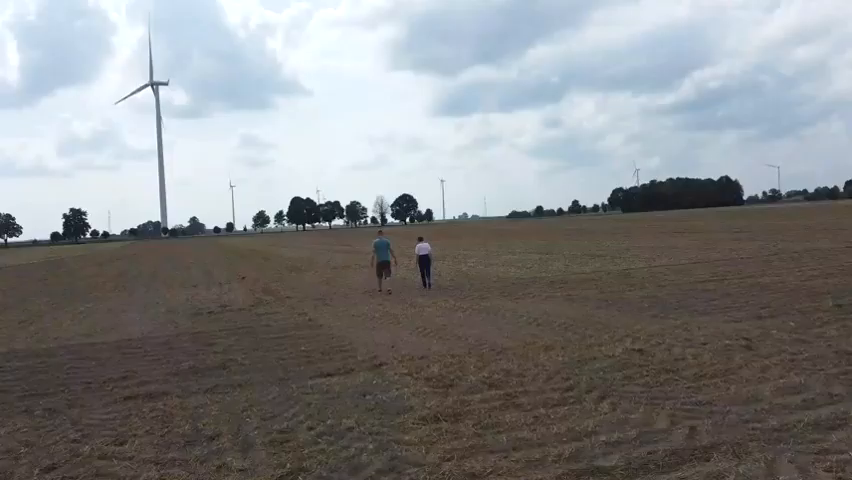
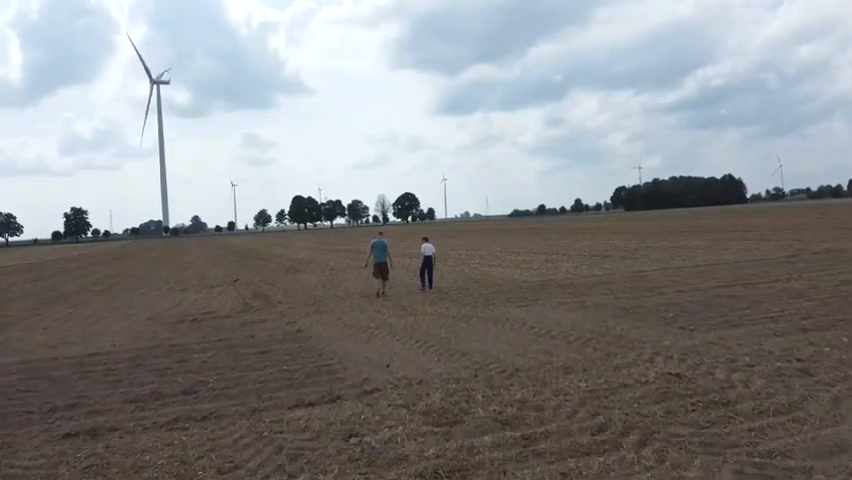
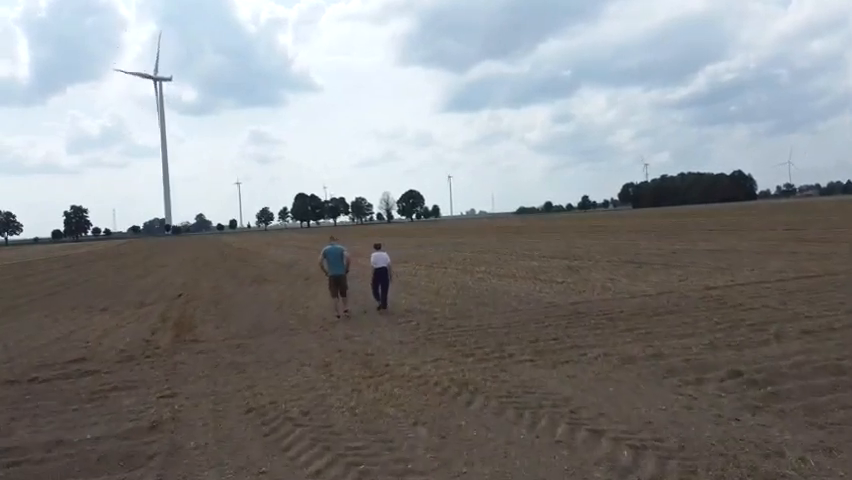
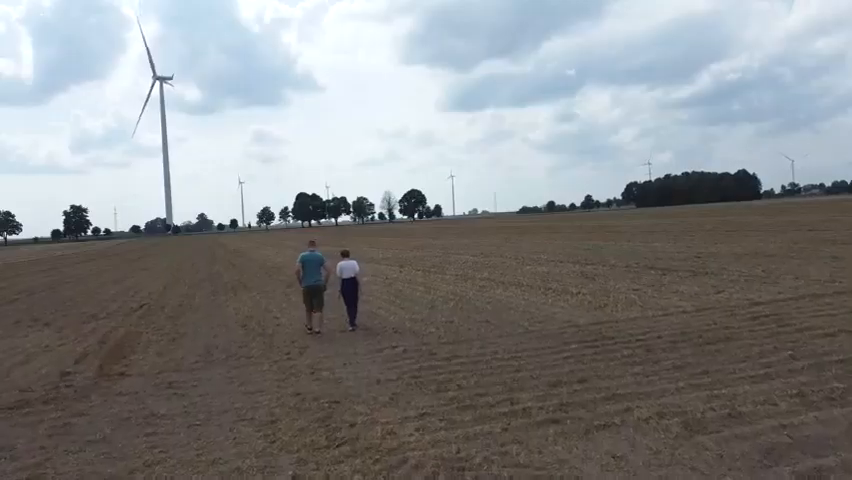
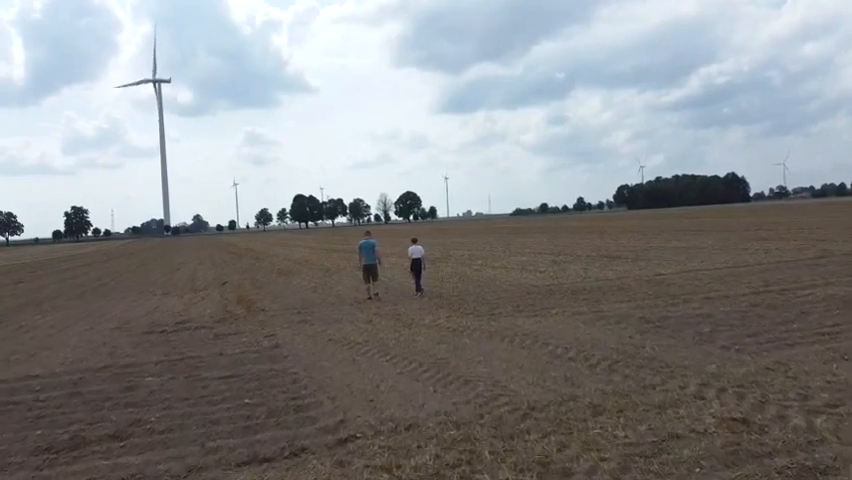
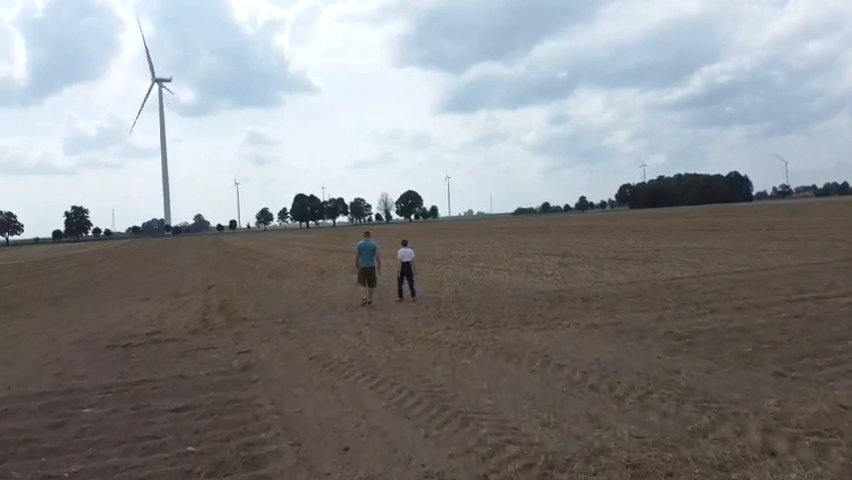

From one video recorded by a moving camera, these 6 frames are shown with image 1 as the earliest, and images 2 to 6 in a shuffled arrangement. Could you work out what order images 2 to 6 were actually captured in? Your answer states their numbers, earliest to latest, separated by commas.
2, 5, 6, 3, 4
